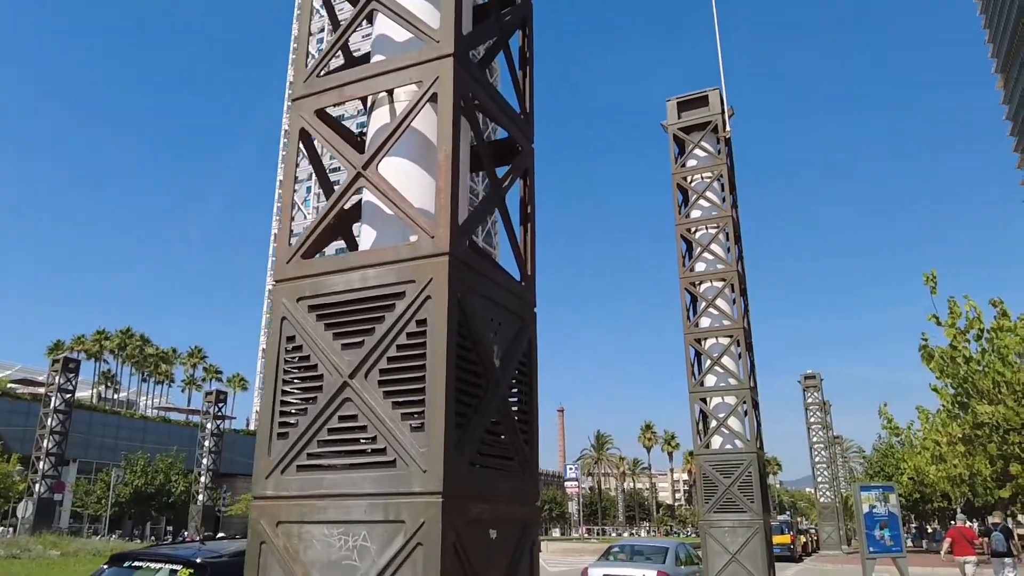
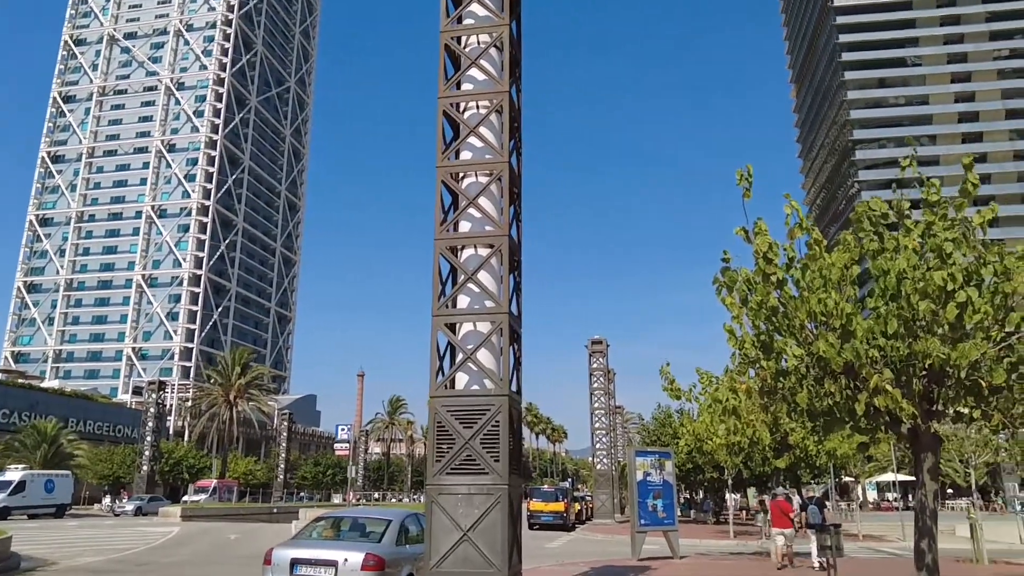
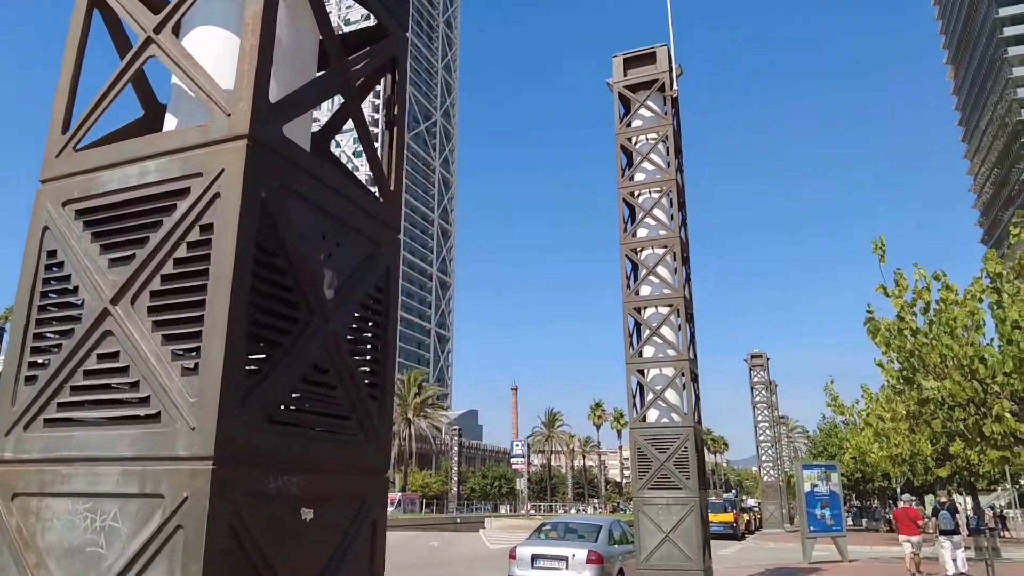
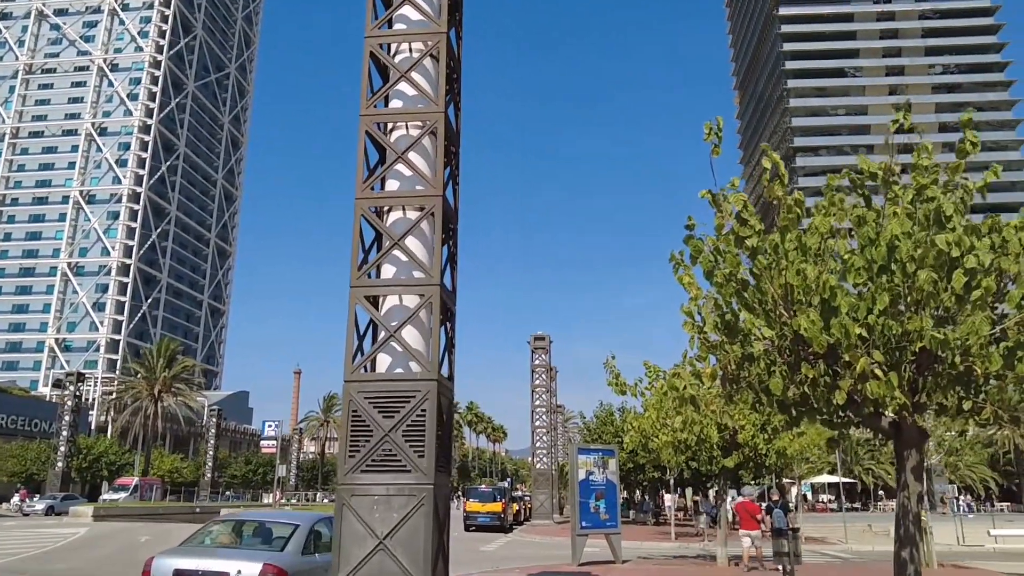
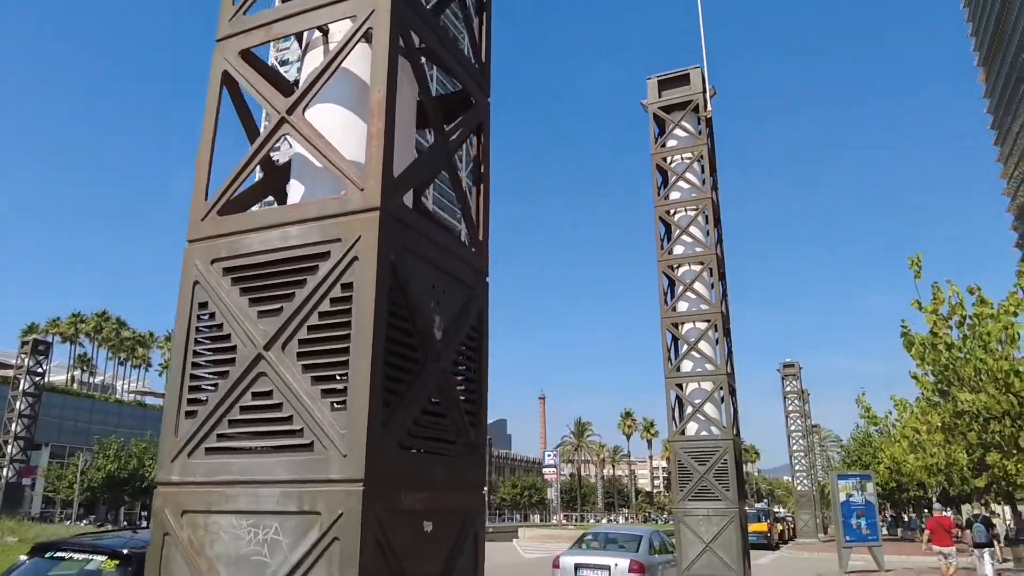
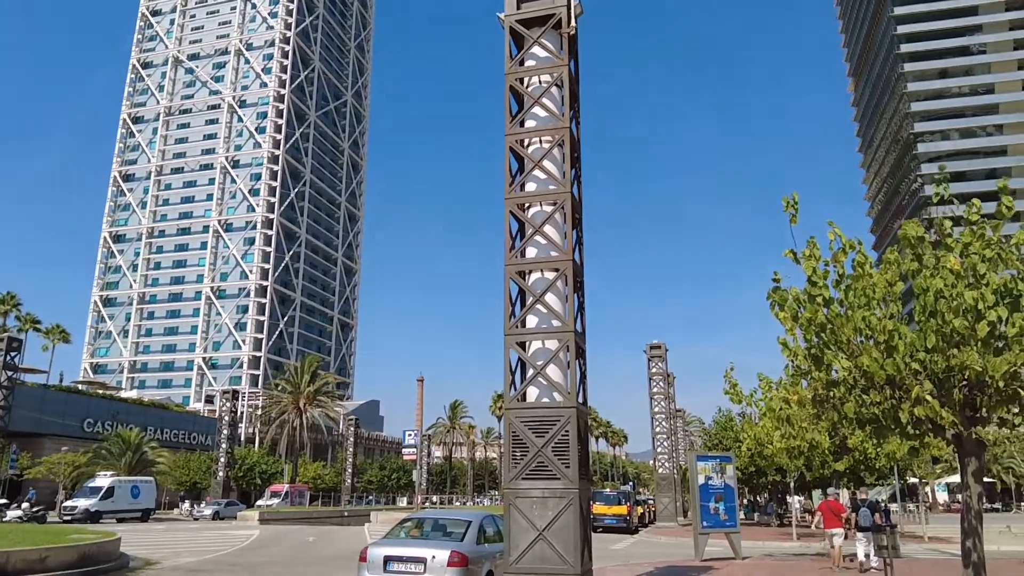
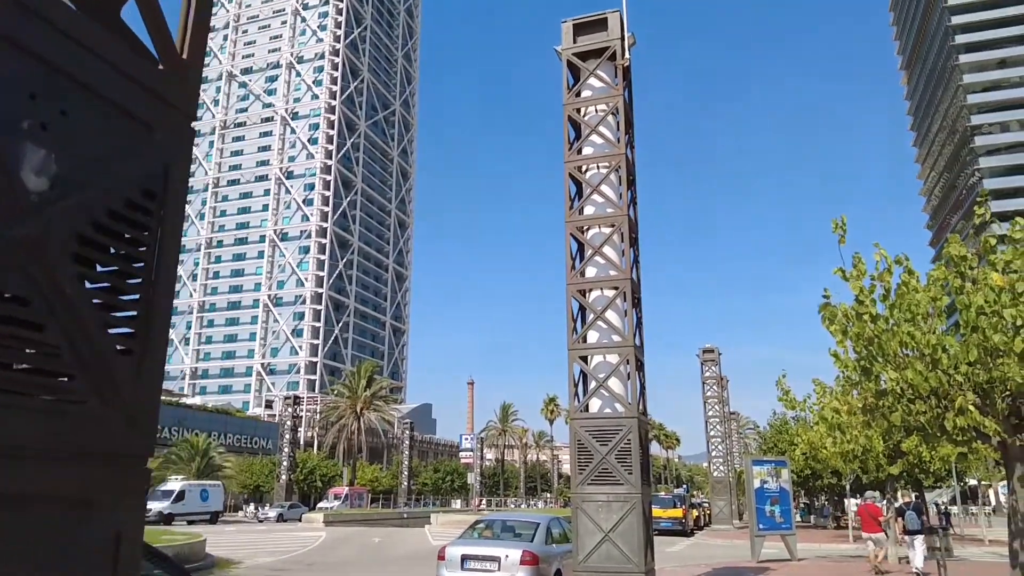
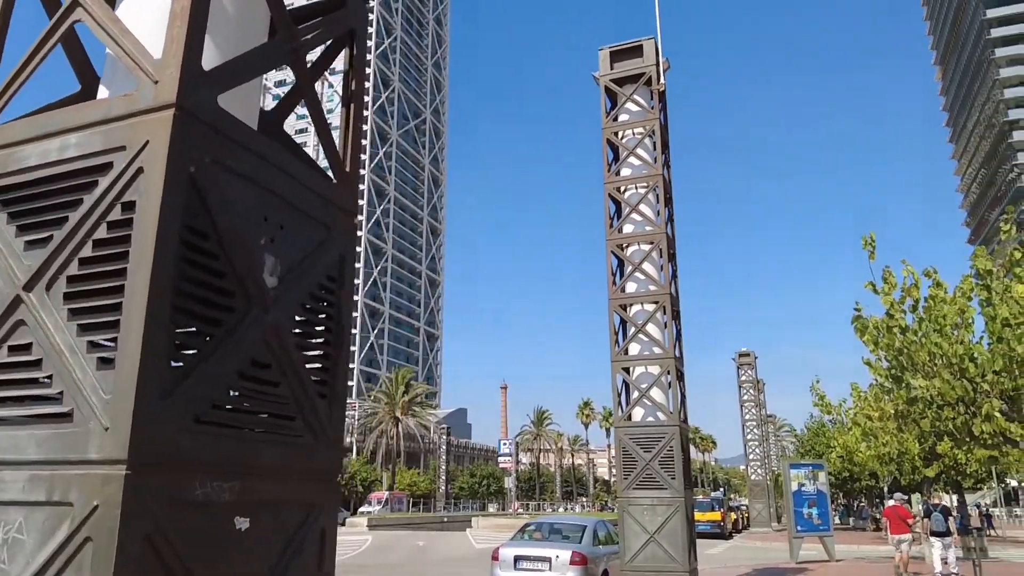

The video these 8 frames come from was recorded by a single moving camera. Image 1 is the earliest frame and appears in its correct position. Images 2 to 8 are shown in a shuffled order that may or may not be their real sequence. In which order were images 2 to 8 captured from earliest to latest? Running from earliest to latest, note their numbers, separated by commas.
5, 3, 8, 7, 6, 2, 4
